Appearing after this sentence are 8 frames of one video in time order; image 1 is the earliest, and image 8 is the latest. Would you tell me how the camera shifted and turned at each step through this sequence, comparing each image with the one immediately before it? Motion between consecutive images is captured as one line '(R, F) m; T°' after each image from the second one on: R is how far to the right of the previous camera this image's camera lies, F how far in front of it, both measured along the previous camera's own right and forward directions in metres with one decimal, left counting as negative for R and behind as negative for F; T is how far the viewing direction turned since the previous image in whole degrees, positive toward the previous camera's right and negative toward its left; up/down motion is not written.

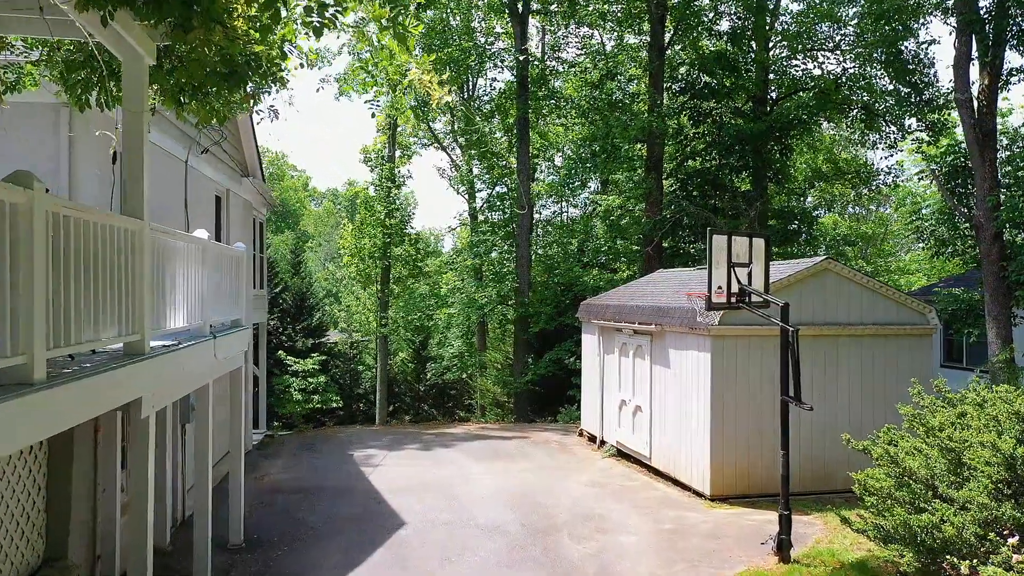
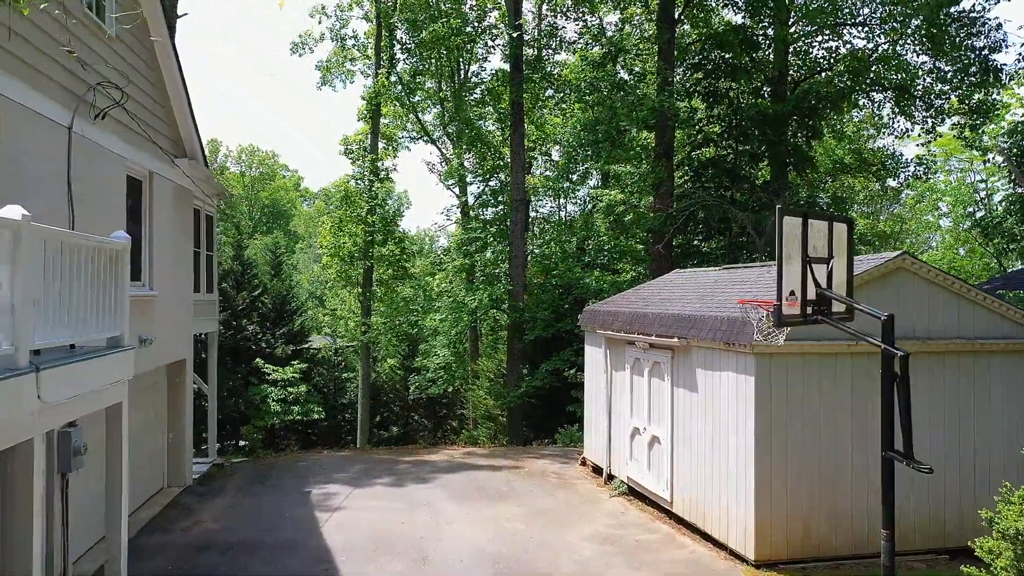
(+0.1, +1.8) m; 0°
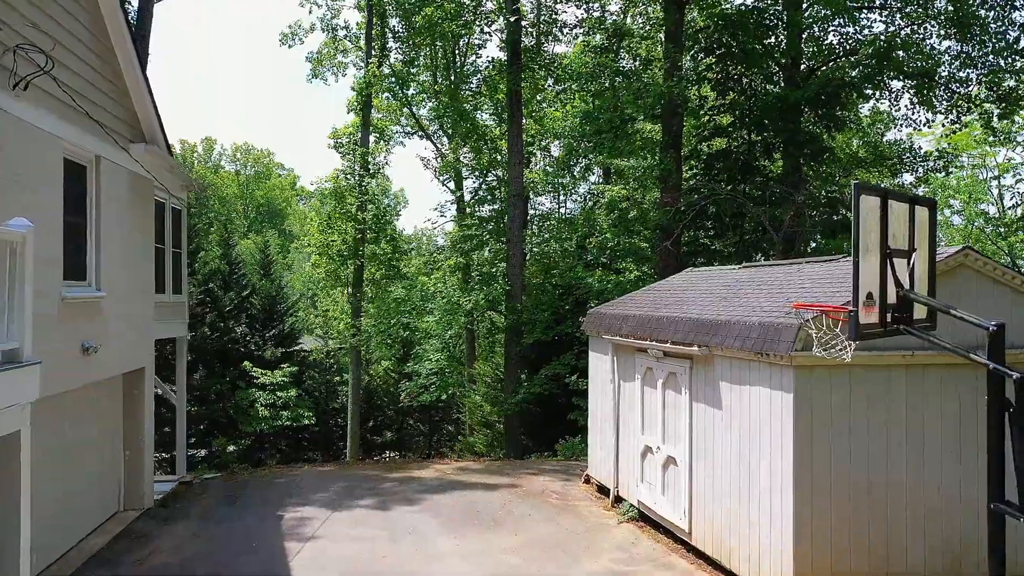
(0.0, +1.0) m; 0°
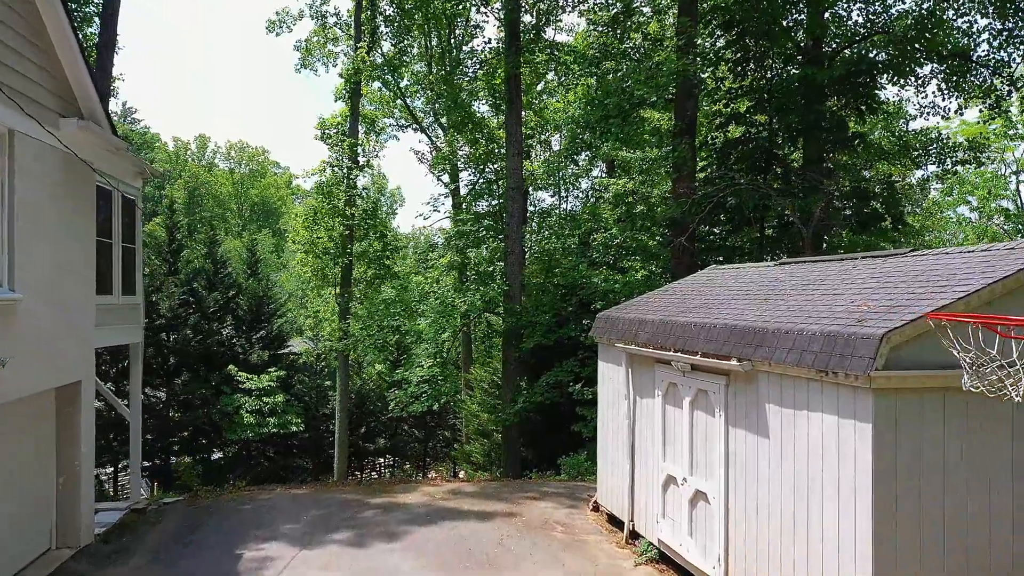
(0.0, +1.2) m; 0°
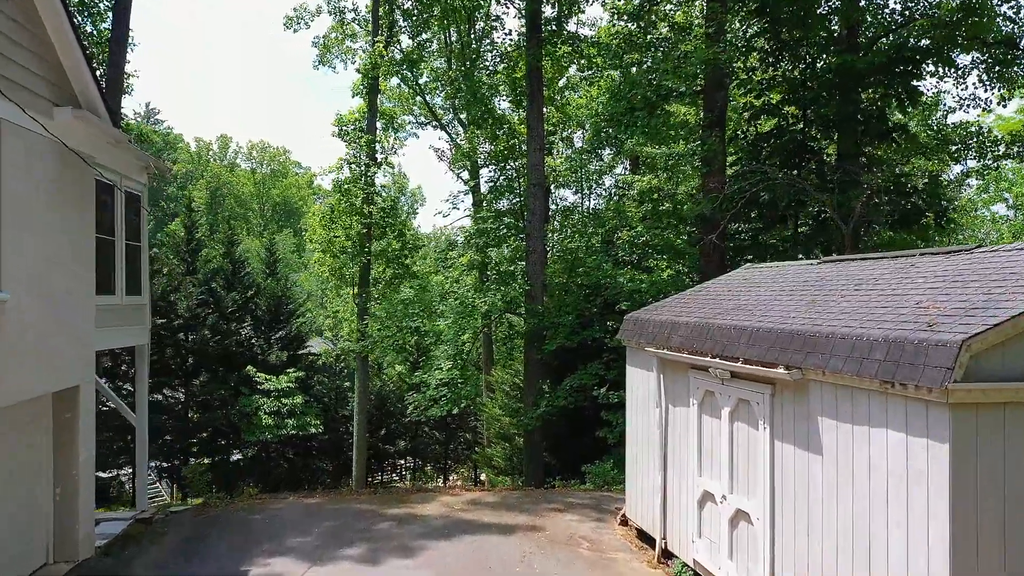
(0.0, +0.5) m; -2°
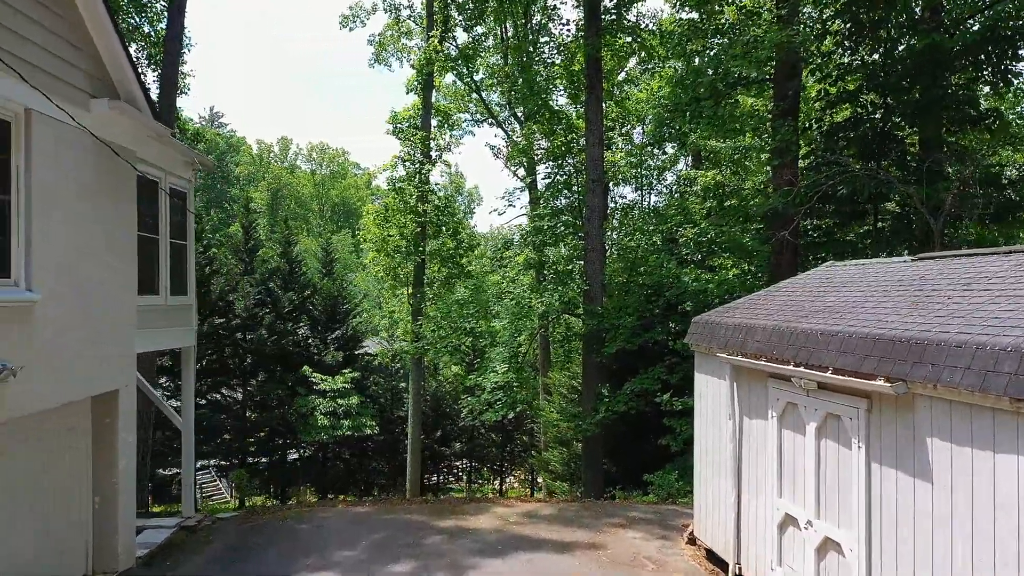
(0.0, +0.6) m; -5°
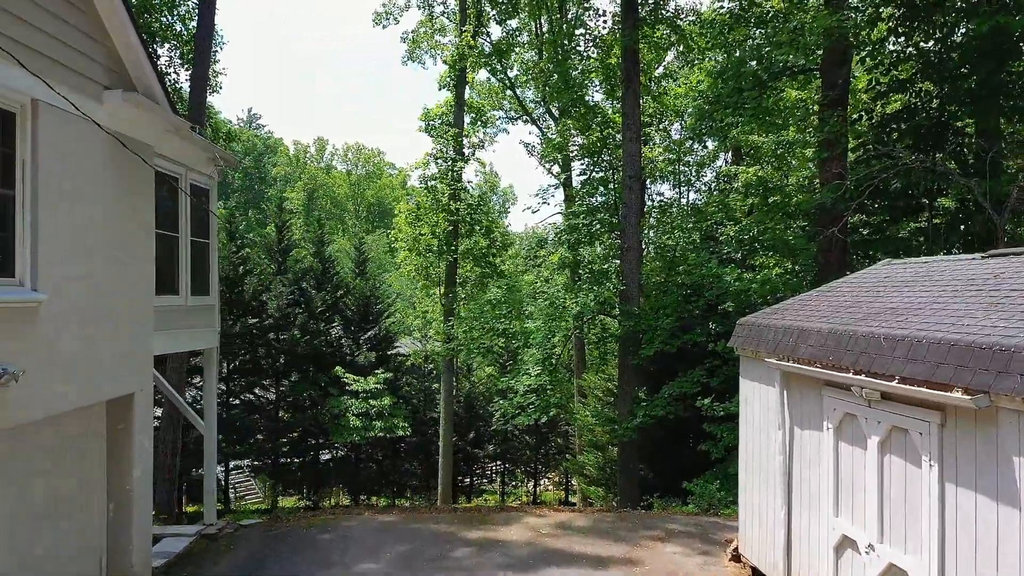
(0.0, +0.4) m; -3°
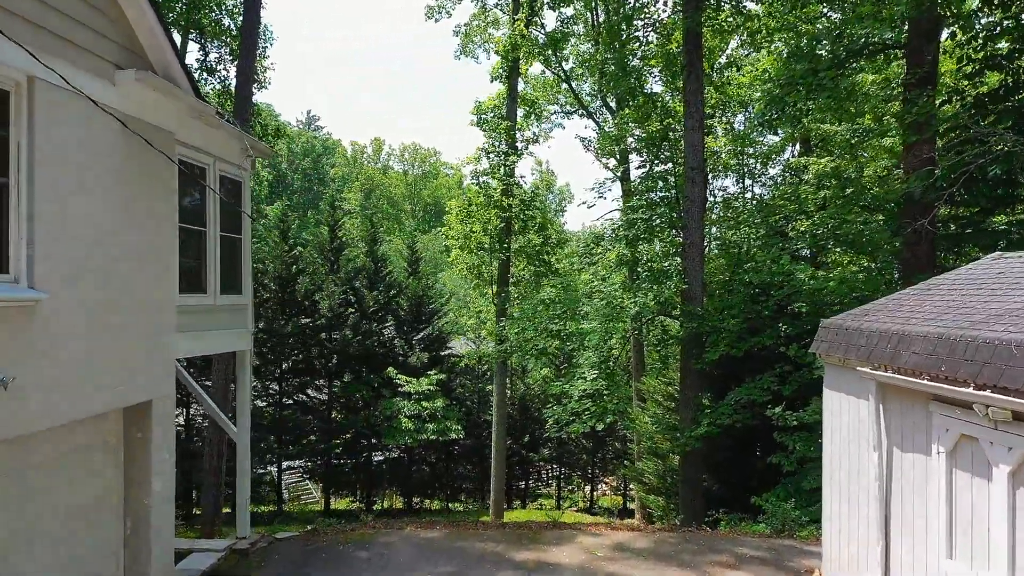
(+0.1, +0.7) m; -5°
